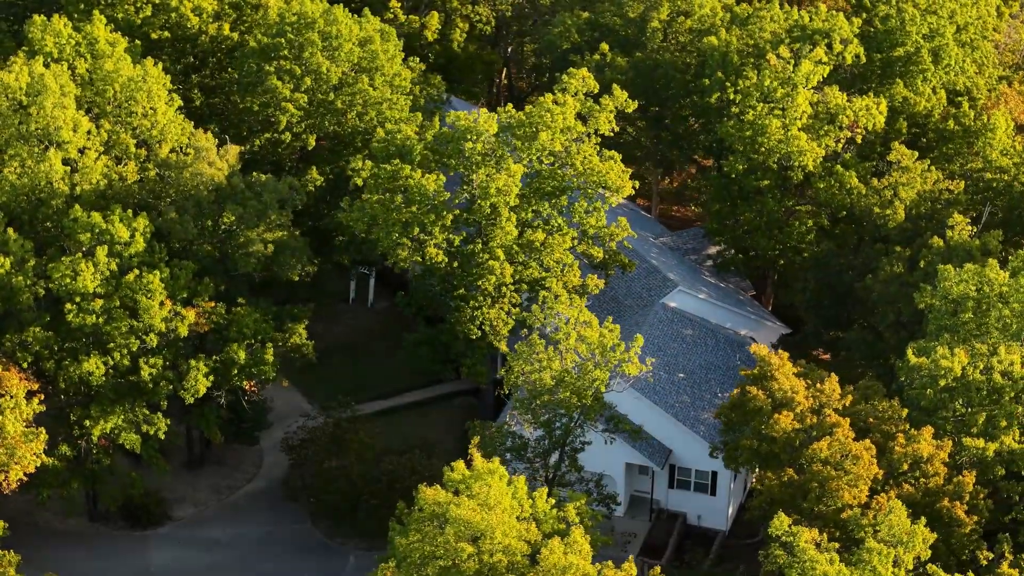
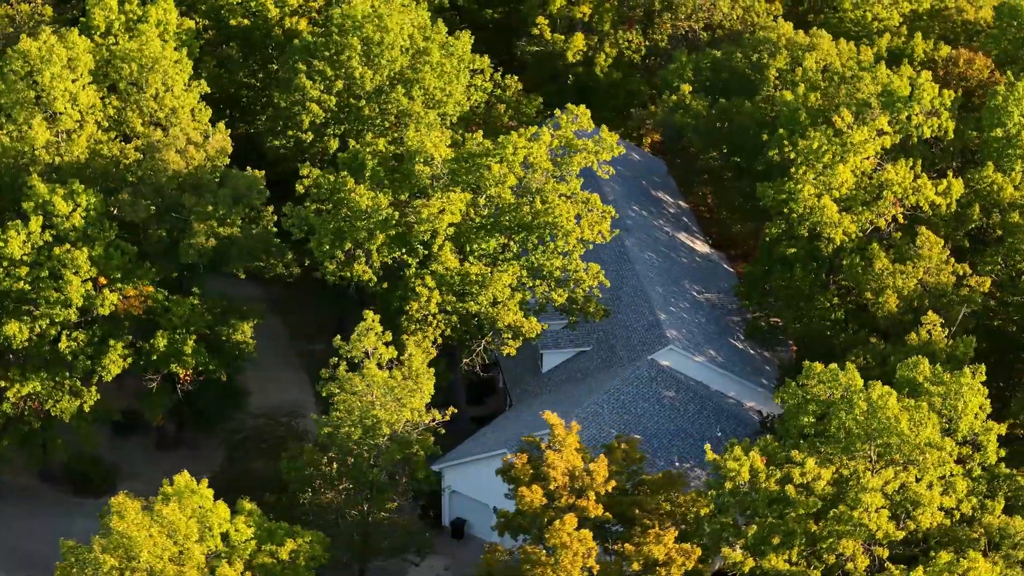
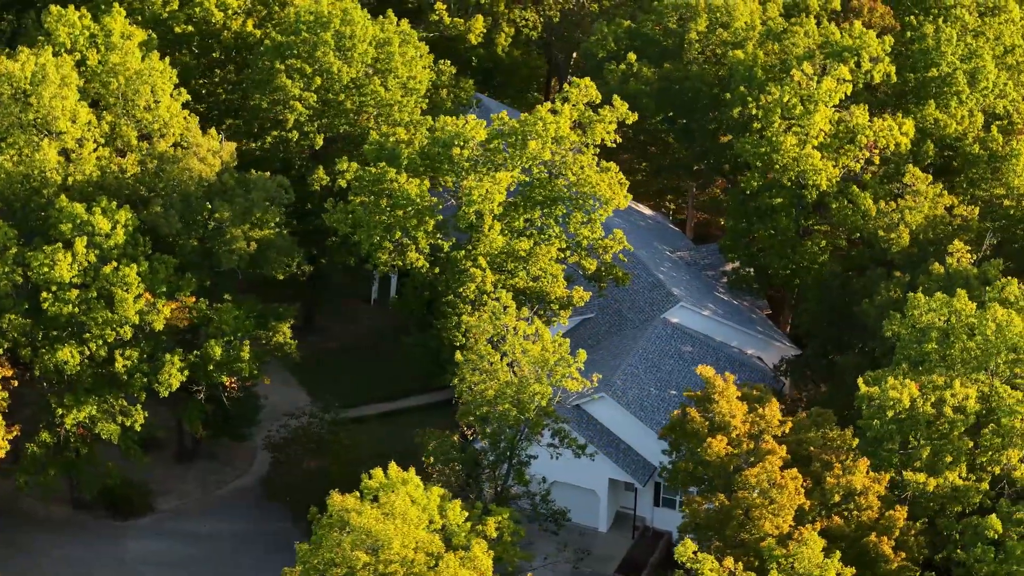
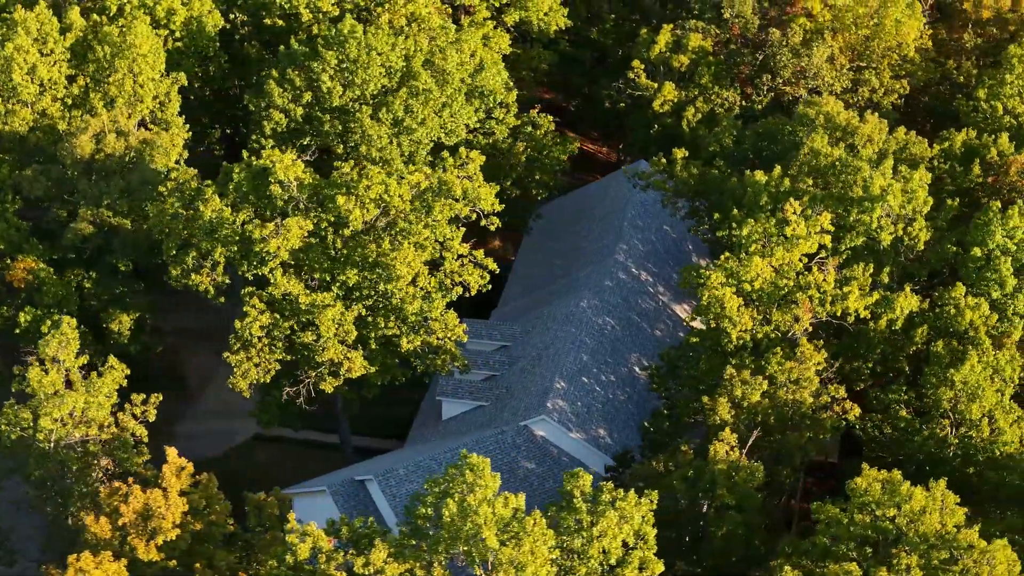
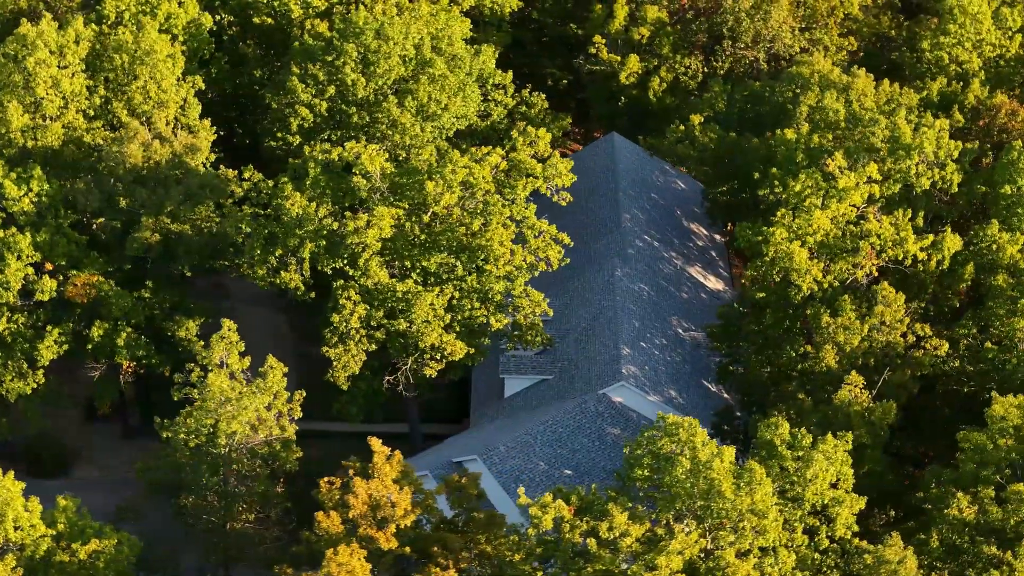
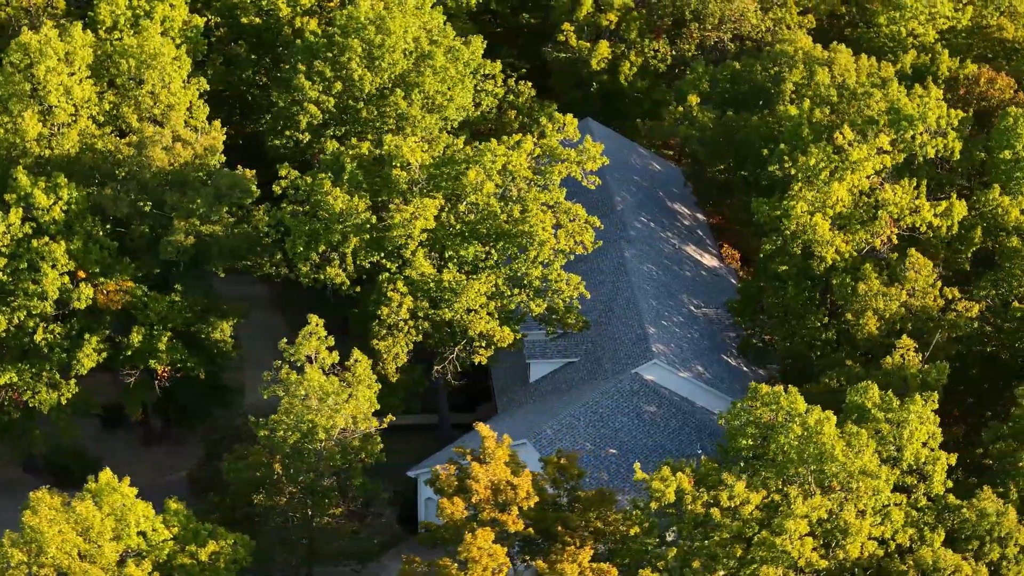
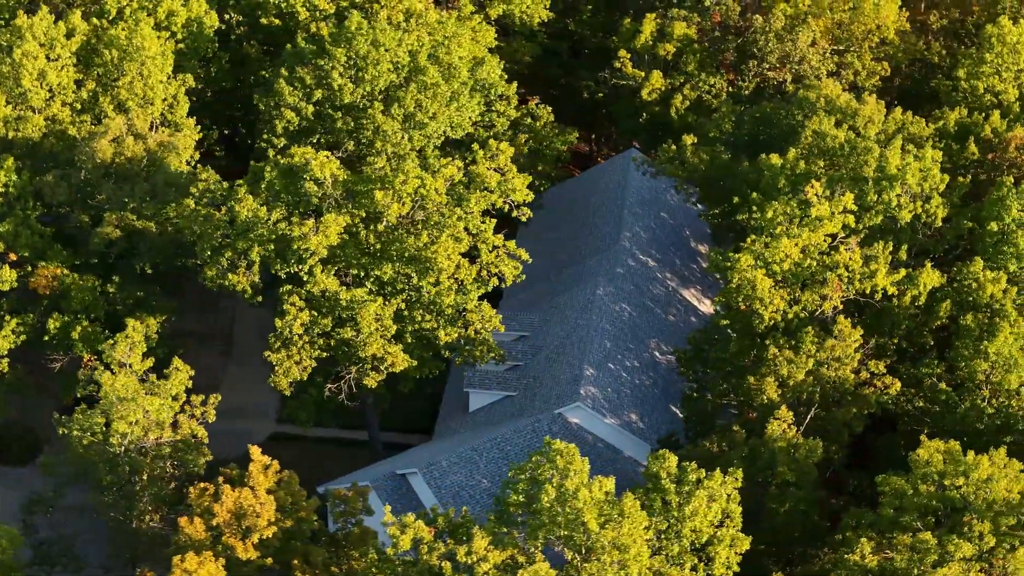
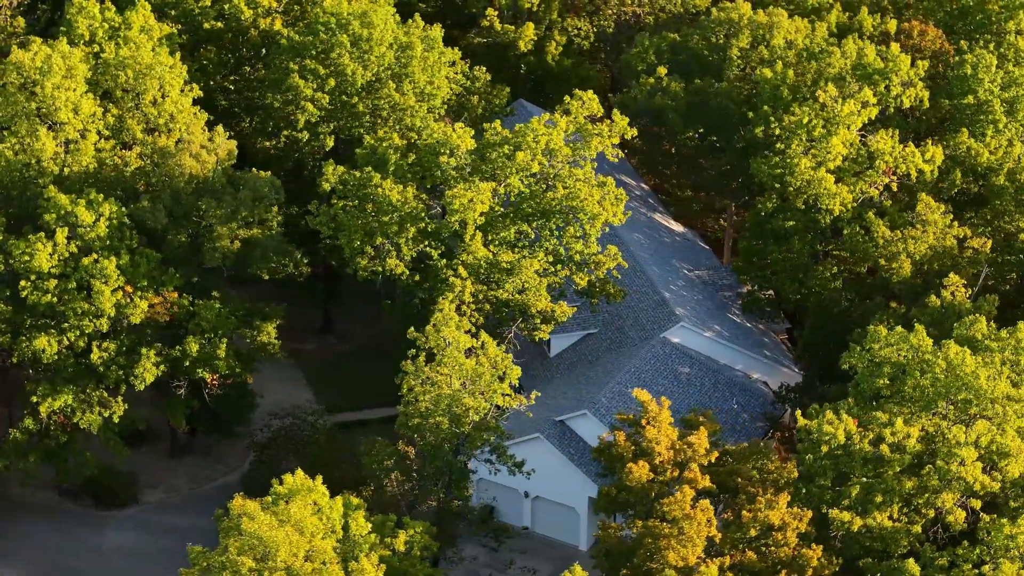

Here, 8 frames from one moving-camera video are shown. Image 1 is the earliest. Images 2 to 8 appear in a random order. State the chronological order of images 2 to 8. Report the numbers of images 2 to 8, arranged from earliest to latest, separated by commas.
3, 8, 2, 6, 5, 7, 4
